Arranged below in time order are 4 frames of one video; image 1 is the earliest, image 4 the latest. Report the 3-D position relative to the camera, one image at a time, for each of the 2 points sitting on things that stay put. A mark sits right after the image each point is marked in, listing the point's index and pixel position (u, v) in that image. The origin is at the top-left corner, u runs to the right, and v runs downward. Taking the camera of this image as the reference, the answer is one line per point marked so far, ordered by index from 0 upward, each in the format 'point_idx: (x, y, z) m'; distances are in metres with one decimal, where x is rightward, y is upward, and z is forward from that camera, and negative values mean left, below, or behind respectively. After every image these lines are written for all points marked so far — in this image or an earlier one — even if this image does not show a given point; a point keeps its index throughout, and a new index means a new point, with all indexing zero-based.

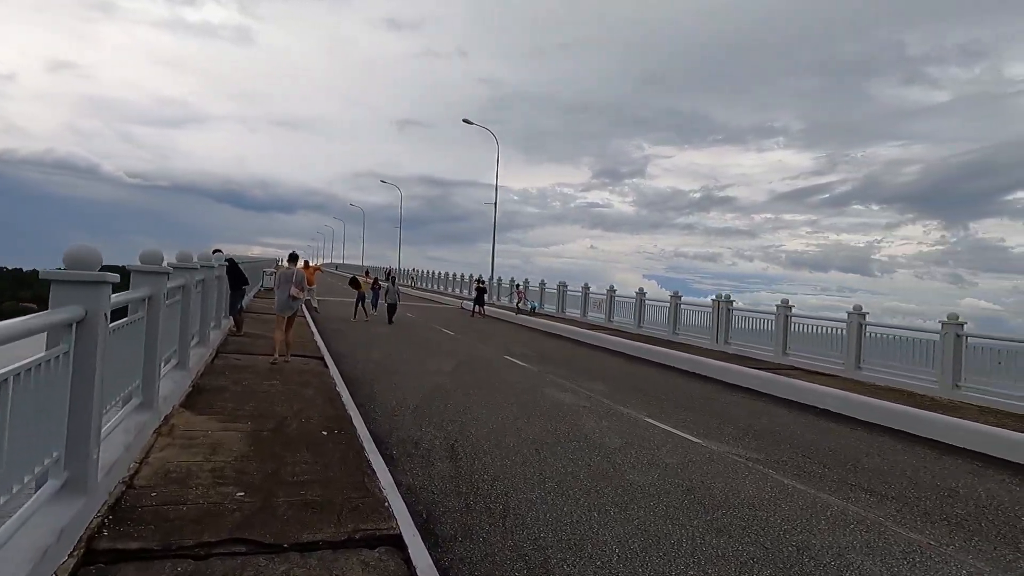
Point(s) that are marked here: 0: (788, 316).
0: (+7.2, -0.7, +17.3) m
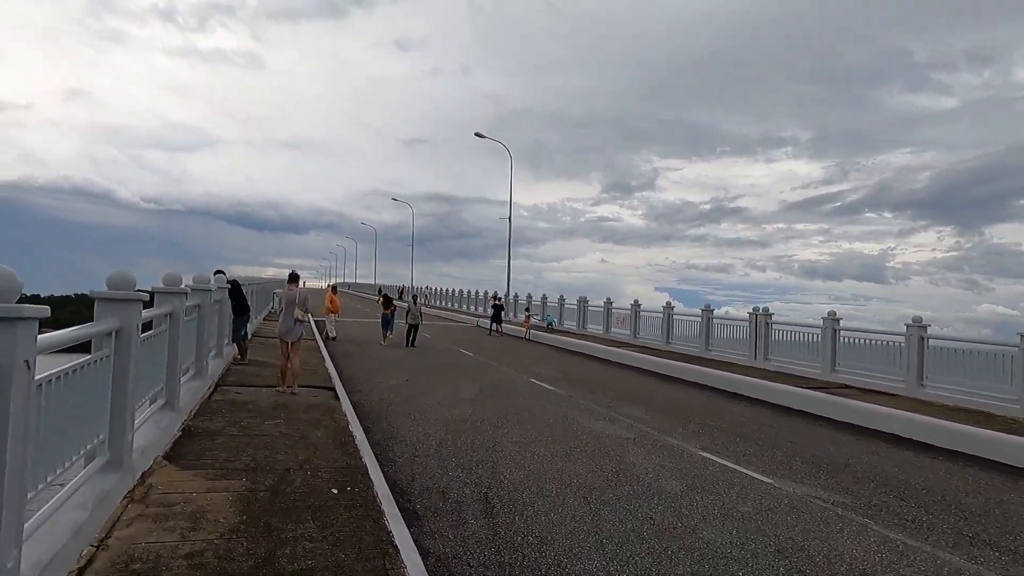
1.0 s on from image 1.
0: (+7.8, -1.0, +16.0) m
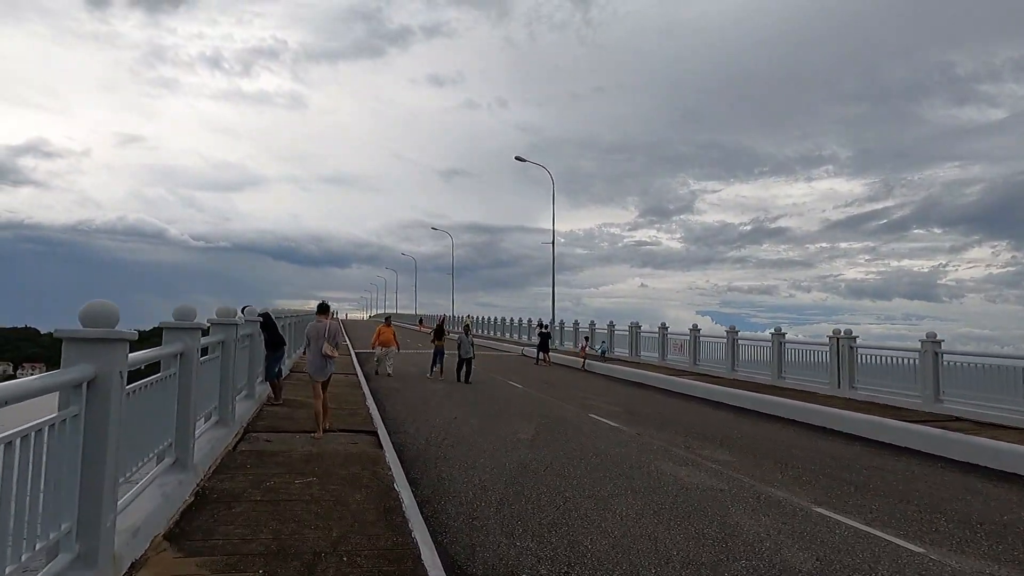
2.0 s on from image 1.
0: (+9.0, -1.4, +14.1) m
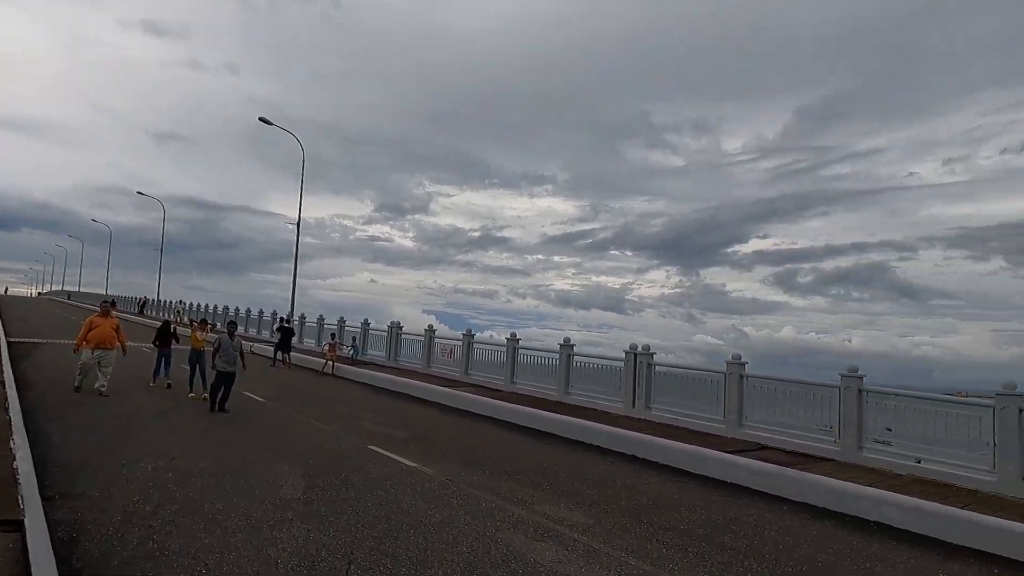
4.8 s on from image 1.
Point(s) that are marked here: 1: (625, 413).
0: (+4.7, -1.8, +13.5) m
1: (+2.7, -2.9, +15.7) m
